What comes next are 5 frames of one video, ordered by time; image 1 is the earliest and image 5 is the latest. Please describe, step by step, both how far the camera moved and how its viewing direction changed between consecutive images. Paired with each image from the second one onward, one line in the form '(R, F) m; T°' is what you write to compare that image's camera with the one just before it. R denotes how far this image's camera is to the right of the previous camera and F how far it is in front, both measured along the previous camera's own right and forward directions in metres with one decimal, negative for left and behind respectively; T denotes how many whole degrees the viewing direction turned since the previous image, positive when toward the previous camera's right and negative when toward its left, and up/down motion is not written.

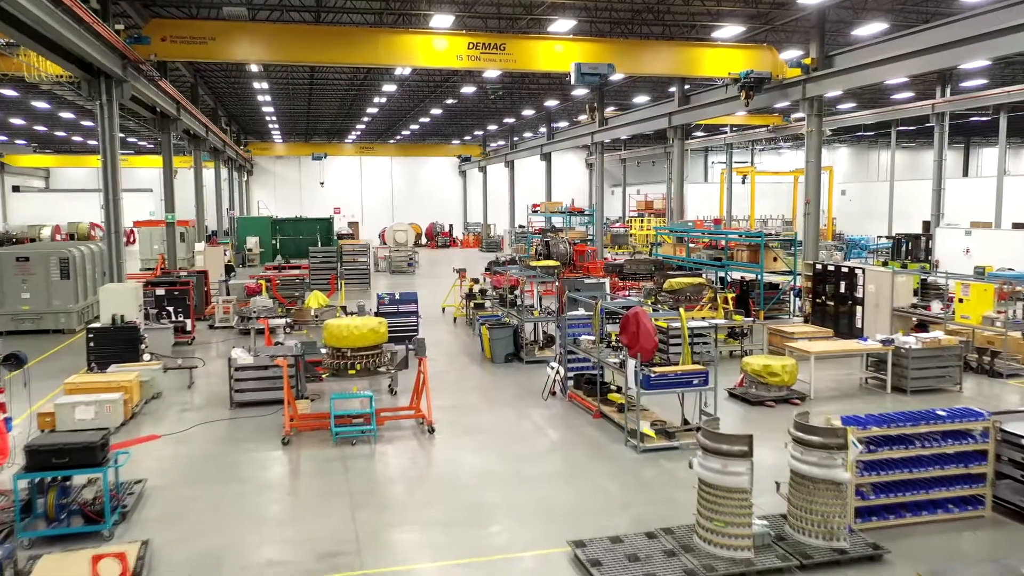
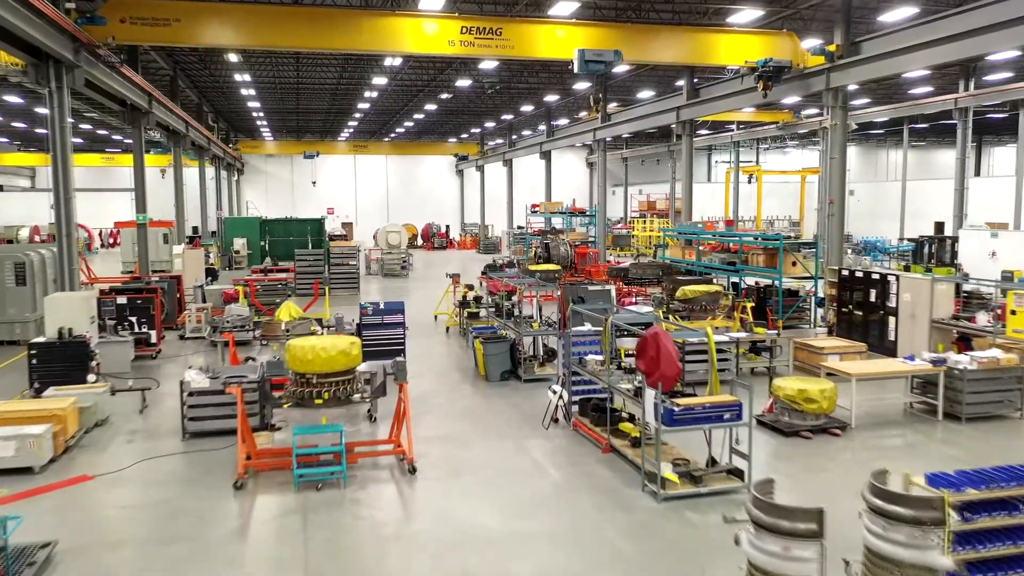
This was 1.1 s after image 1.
(0.0, +1.0) m; 0°
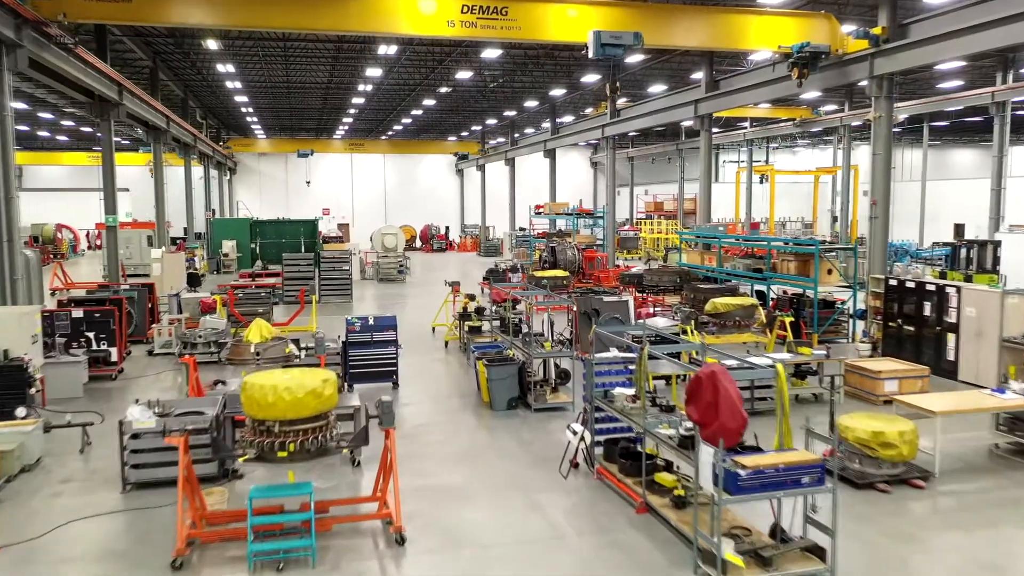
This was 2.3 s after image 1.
(-0.1, +1.2) m; 0°
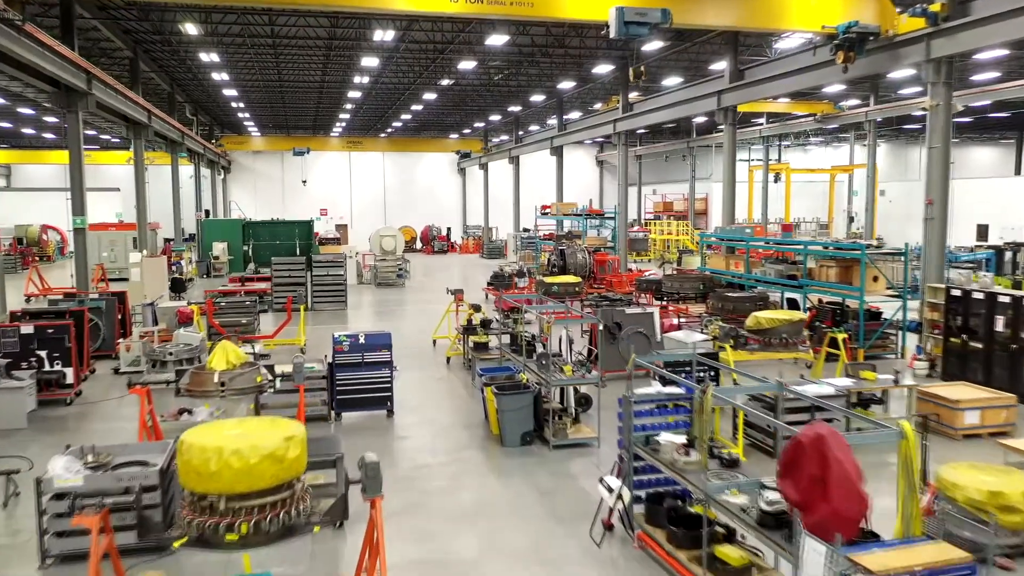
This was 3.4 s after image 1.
(-0.1, +1.1) m; 0°
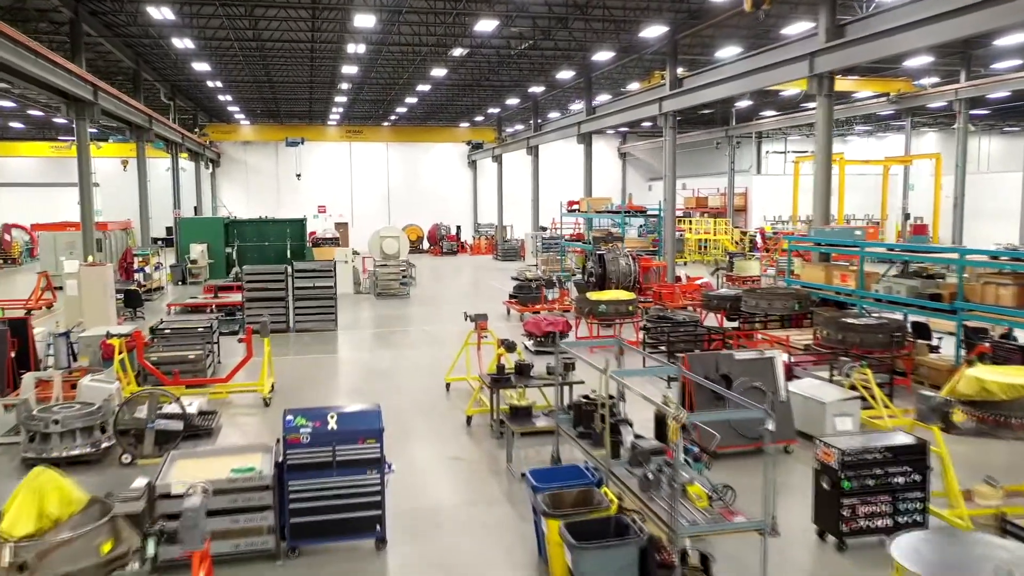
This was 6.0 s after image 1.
(-0.3, +2.9) m; 0°
